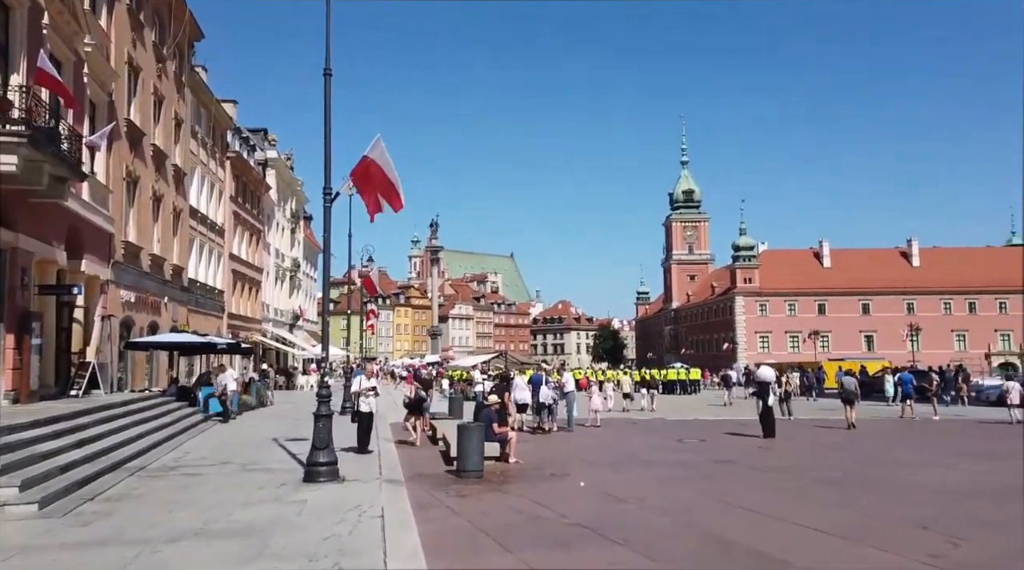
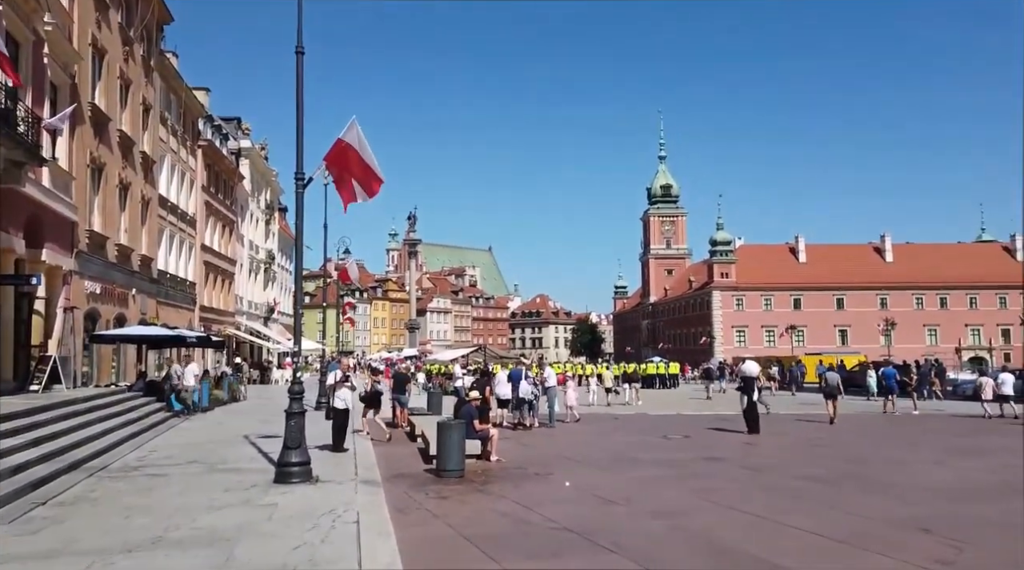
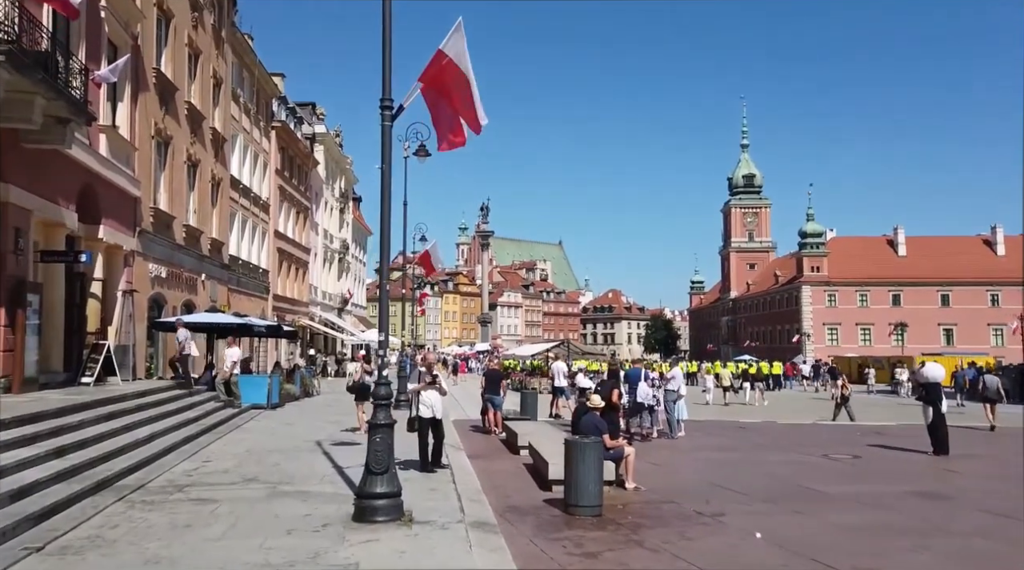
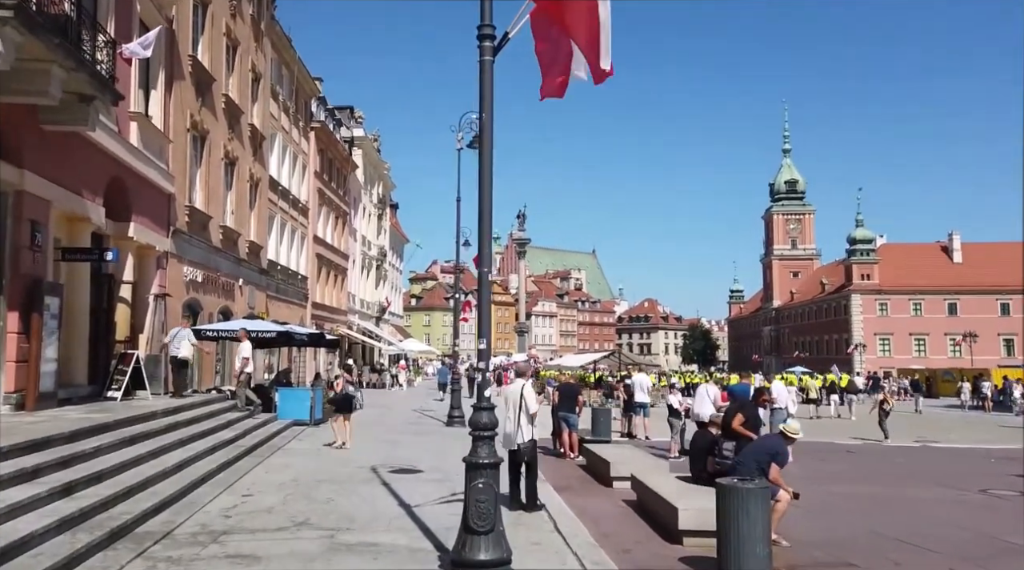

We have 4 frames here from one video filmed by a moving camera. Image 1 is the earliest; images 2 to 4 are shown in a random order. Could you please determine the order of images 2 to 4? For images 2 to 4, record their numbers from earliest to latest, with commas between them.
2, 3, 4
